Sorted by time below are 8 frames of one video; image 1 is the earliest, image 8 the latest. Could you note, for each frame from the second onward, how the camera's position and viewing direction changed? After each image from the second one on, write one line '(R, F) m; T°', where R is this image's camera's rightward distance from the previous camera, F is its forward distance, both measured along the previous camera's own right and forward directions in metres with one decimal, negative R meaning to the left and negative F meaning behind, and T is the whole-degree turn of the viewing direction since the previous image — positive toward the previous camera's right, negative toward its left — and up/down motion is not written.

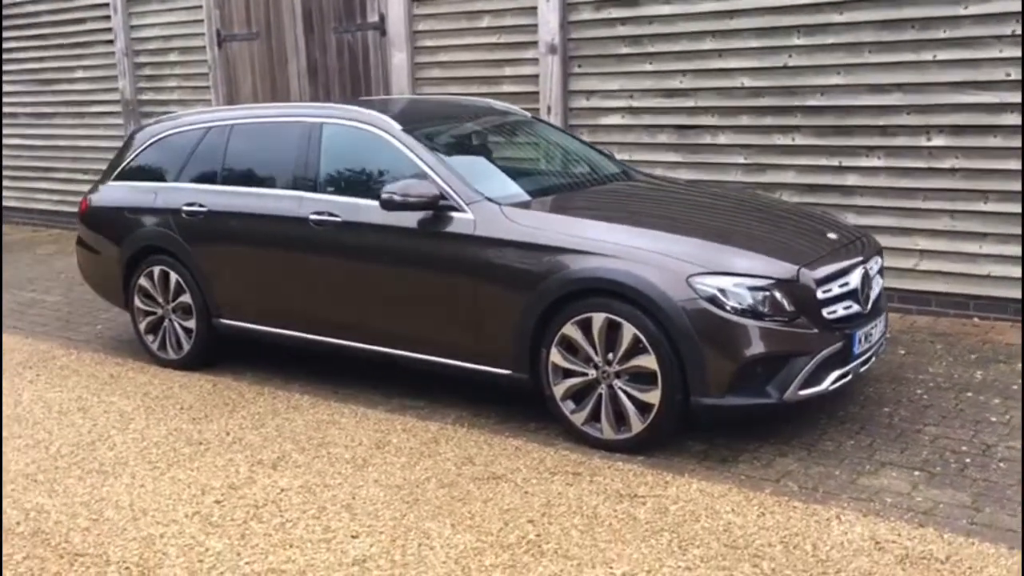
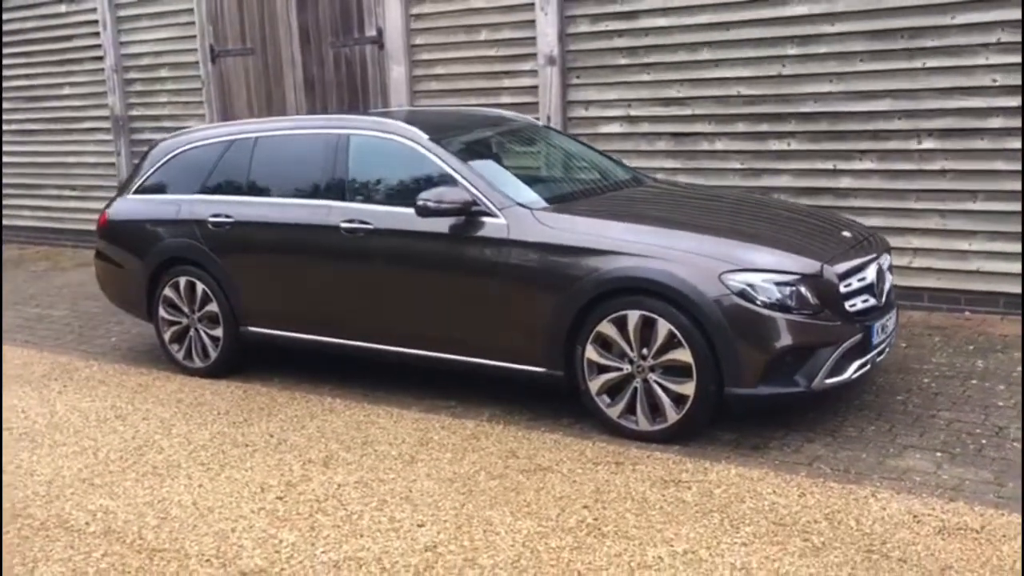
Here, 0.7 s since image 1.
(-0.4, -0.2) m; +2°
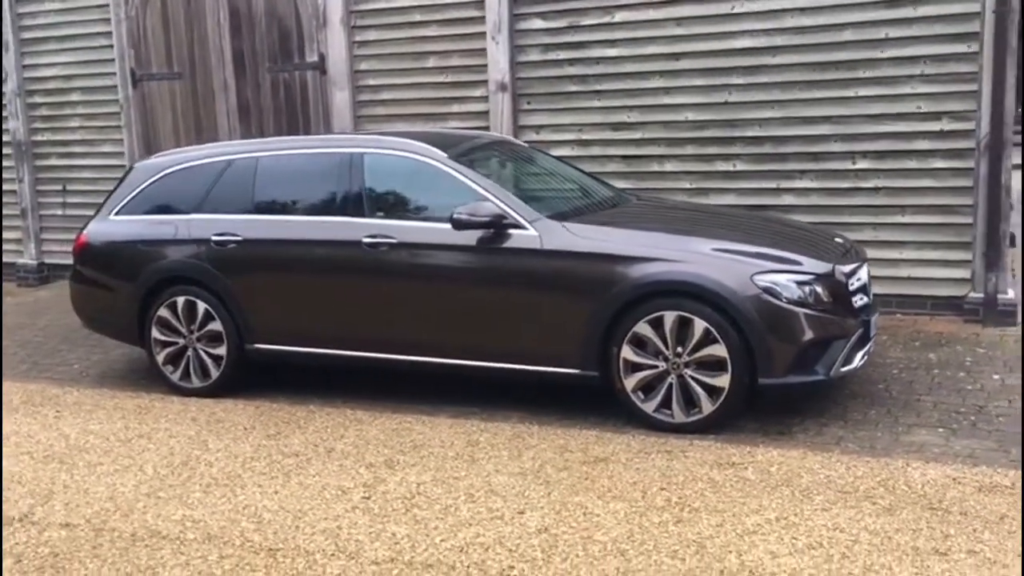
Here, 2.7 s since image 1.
(-1.0, -0.2) m; +9°
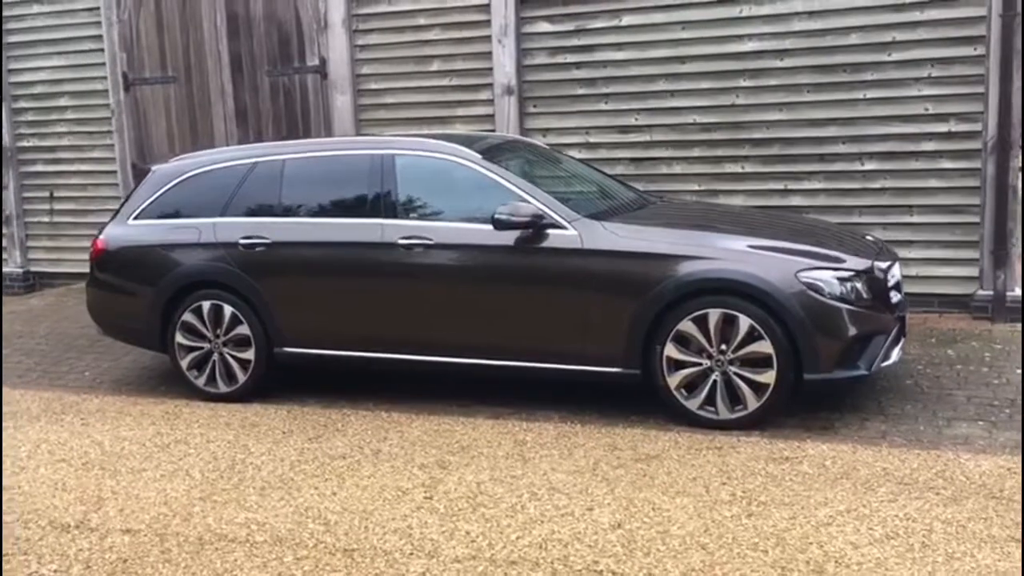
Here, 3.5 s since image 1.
(-0.5, 0.0) m; +3°
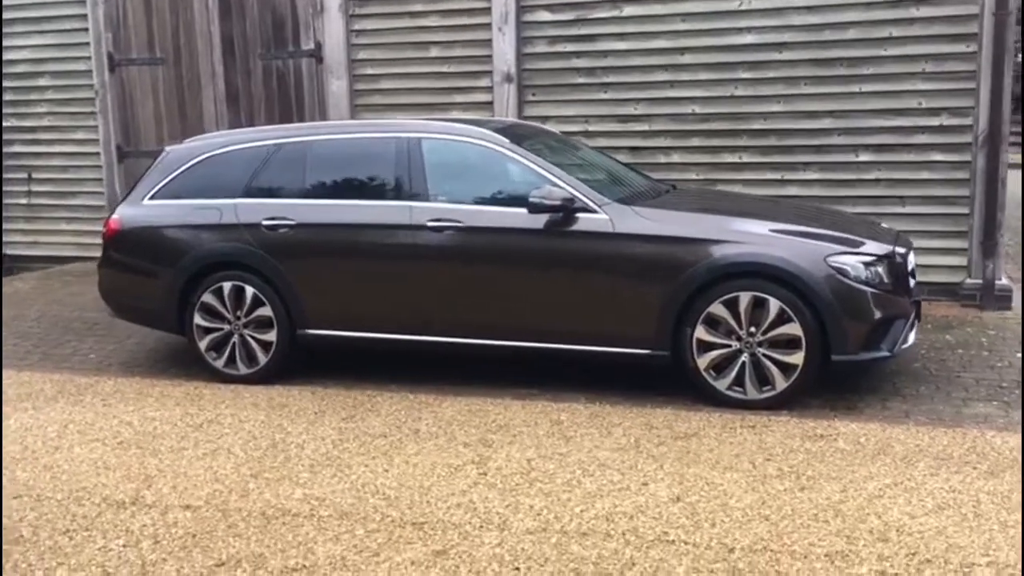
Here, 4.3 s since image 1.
(-0.5, -0.1) m; +3°
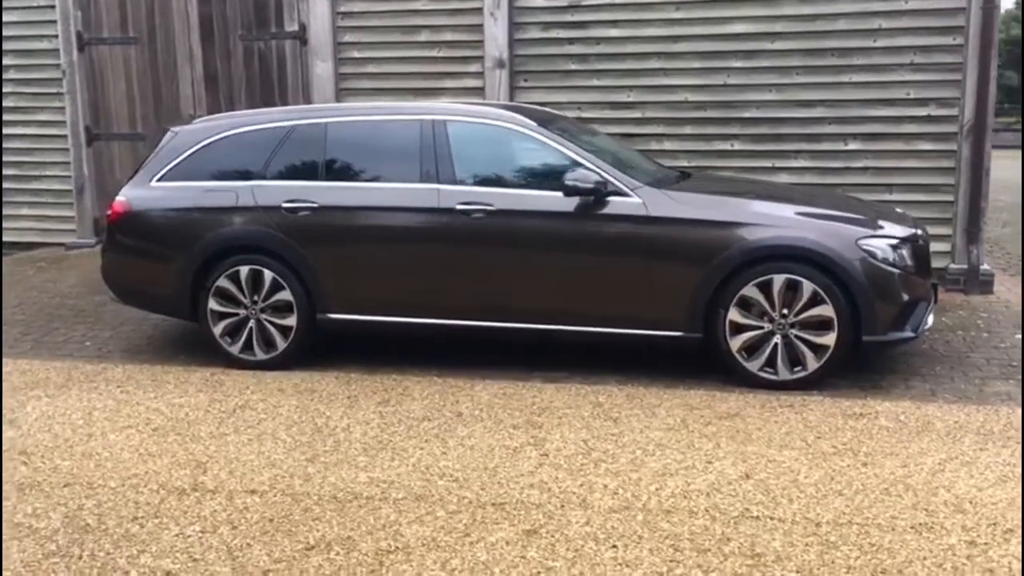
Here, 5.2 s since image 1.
(-0.6, 0.0) m; +4°
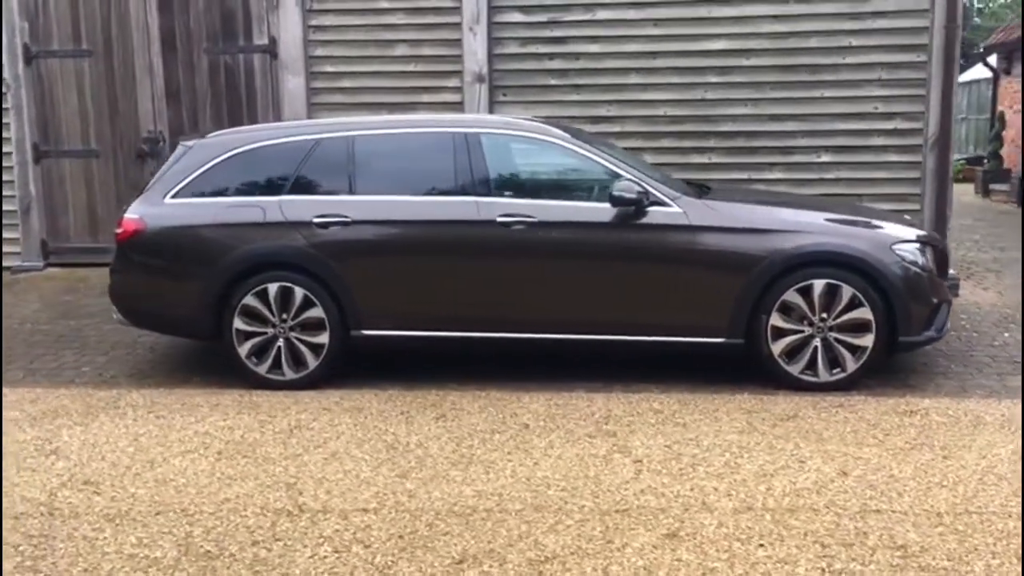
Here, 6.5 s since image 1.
(-0.9, +0.1) m; +7°
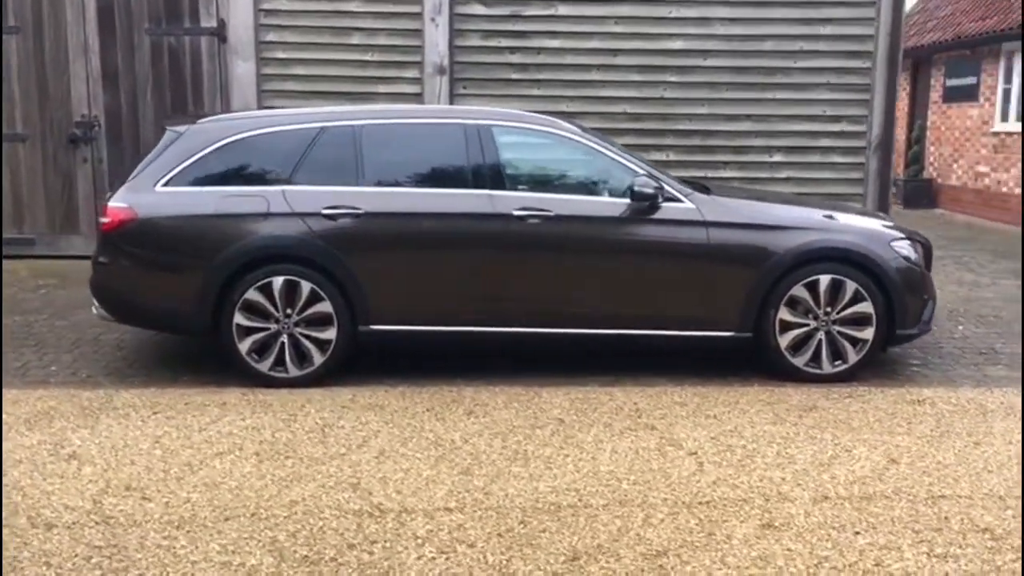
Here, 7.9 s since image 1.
(-0.9, +0.1) m; +8°
